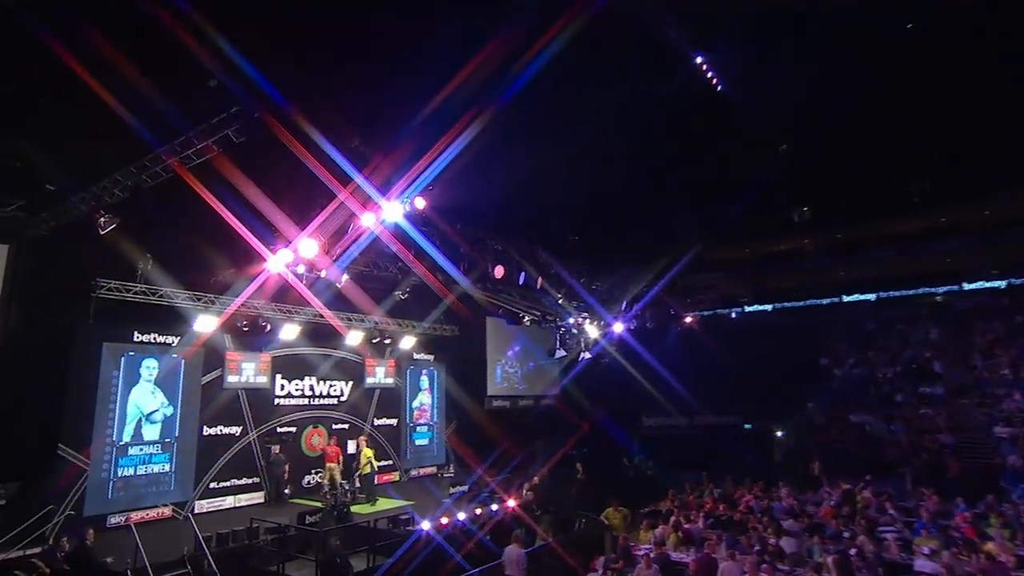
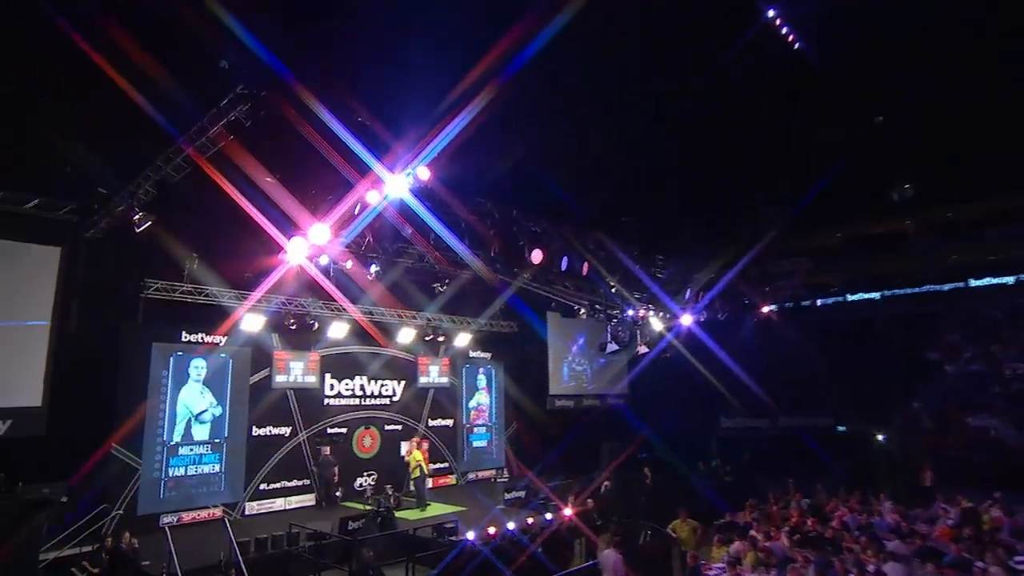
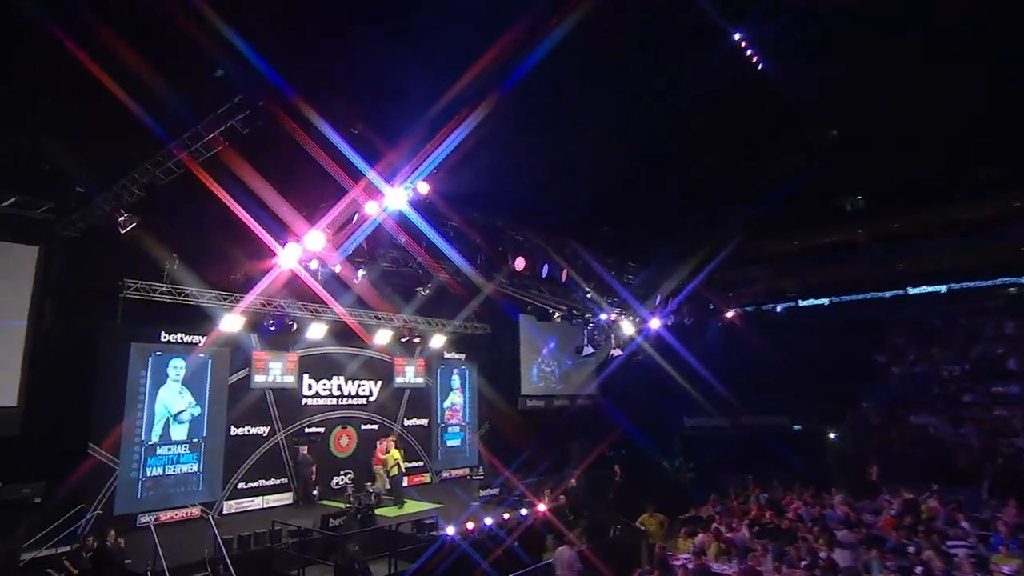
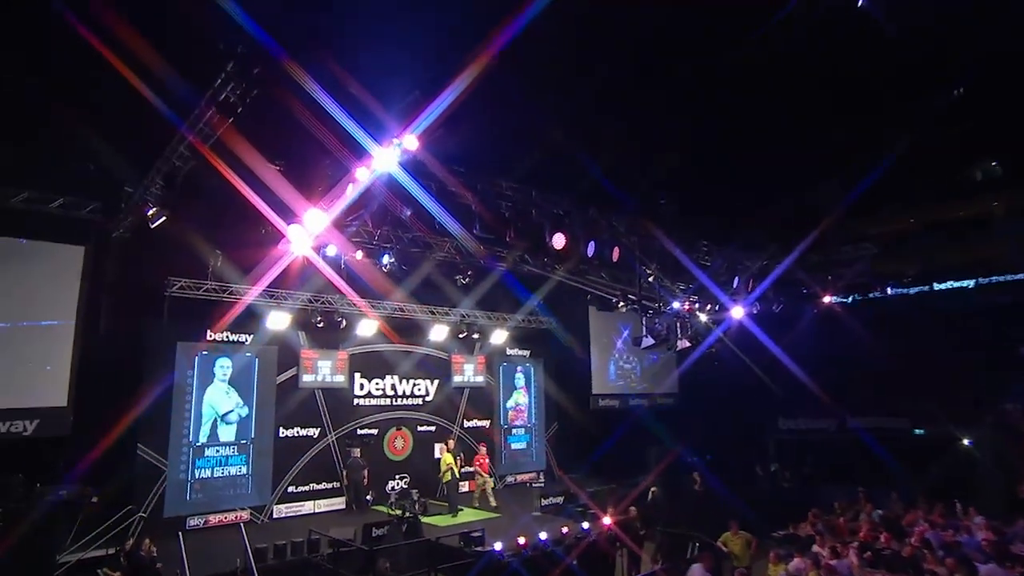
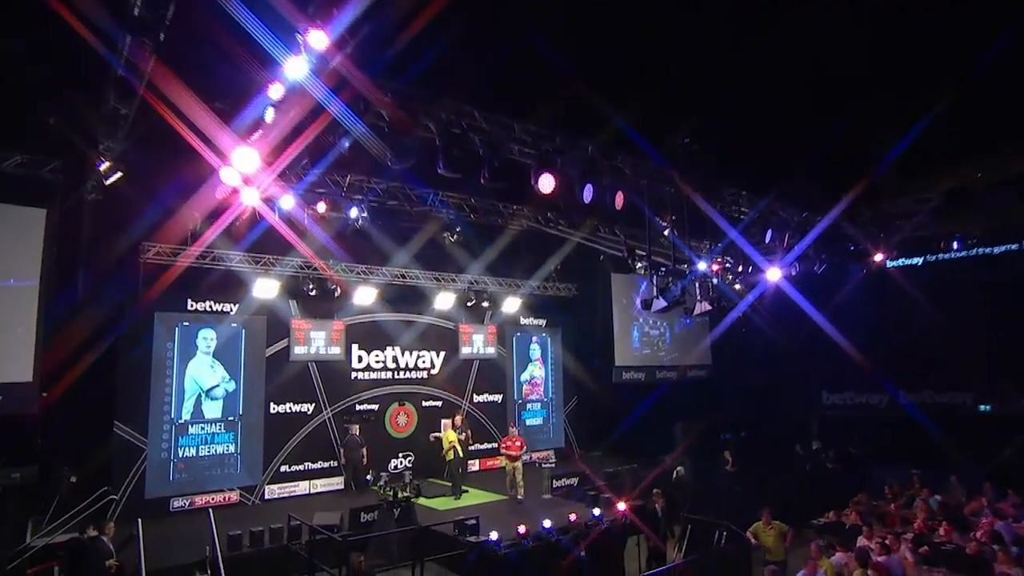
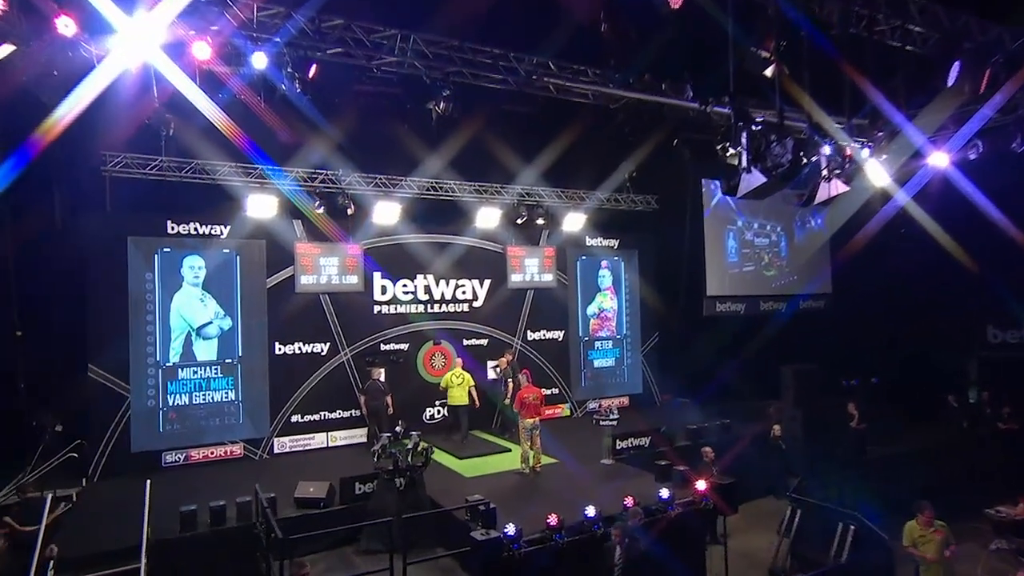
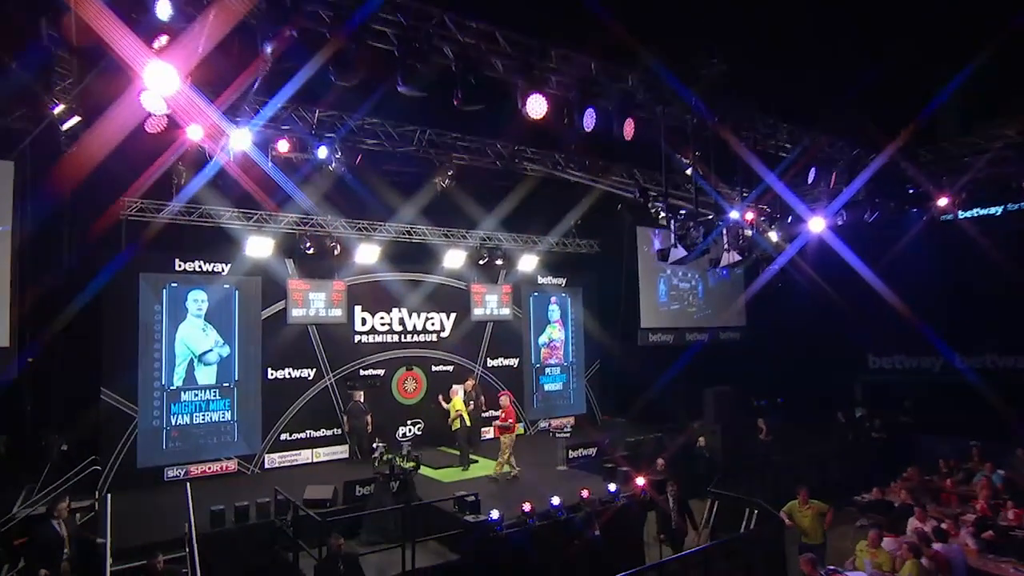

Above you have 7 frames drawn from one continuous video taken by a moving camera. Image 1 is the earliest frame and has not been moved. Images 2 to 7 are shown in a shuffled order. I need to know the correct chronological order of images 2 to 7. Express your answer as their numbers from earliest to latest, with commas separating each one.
3, 2, 4, 5, 7, 6
